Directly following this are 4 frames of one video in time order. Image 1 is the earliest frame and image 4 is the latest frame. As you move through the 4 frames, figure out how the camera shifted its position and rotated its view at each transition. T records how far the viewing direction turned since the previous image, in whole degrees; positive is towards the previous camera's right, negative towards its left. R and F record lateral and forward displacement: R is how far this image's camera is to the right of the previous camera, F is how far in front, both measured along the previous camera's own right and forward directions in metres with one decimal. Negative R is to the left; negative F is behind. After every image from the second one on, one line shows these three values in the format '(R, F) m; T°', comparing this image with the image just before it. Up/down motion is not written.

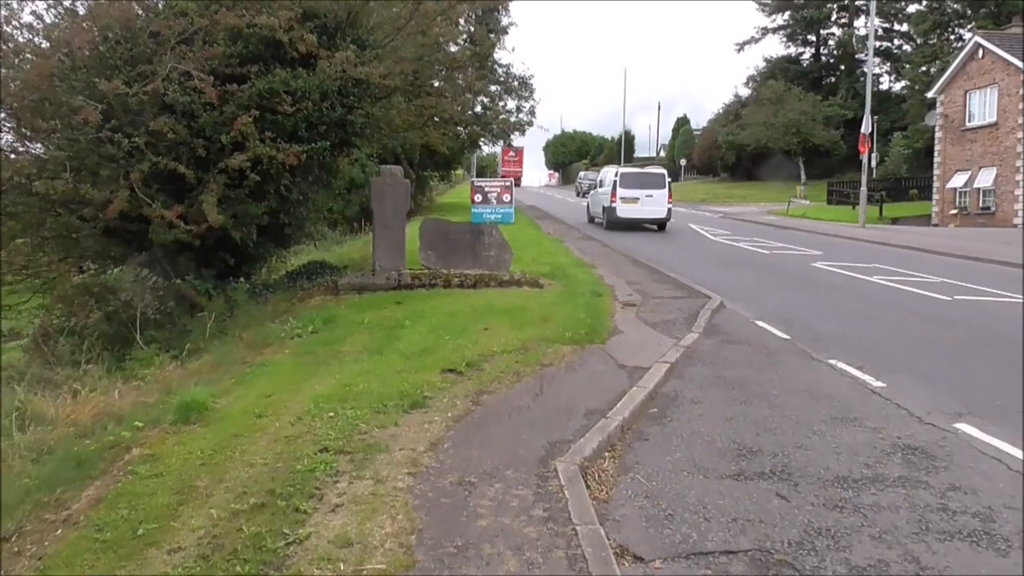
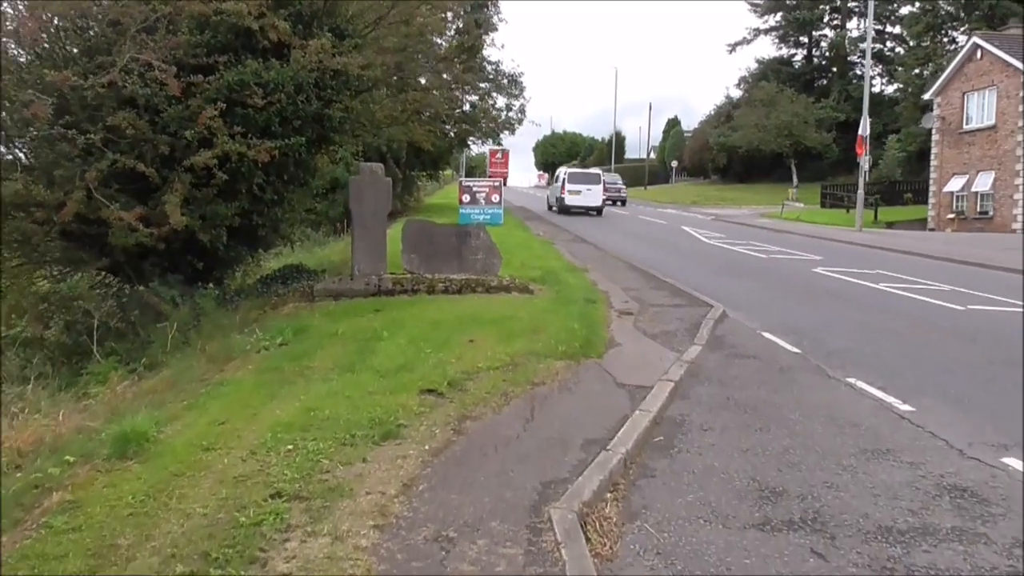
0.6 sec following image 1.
(0.0, +0.7) m; +1°
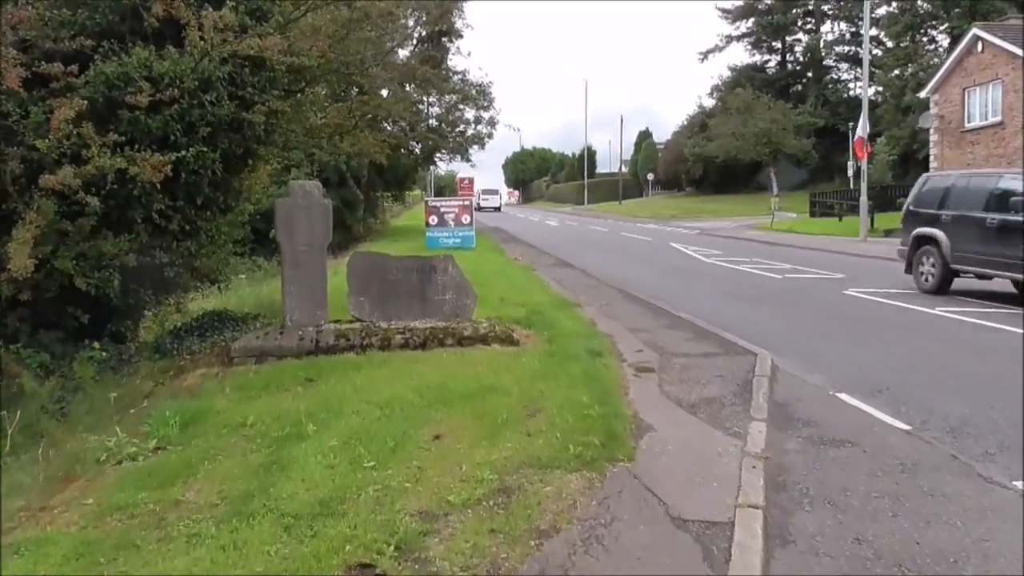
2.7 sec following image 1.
(-0.1, +2.6) m; +2°
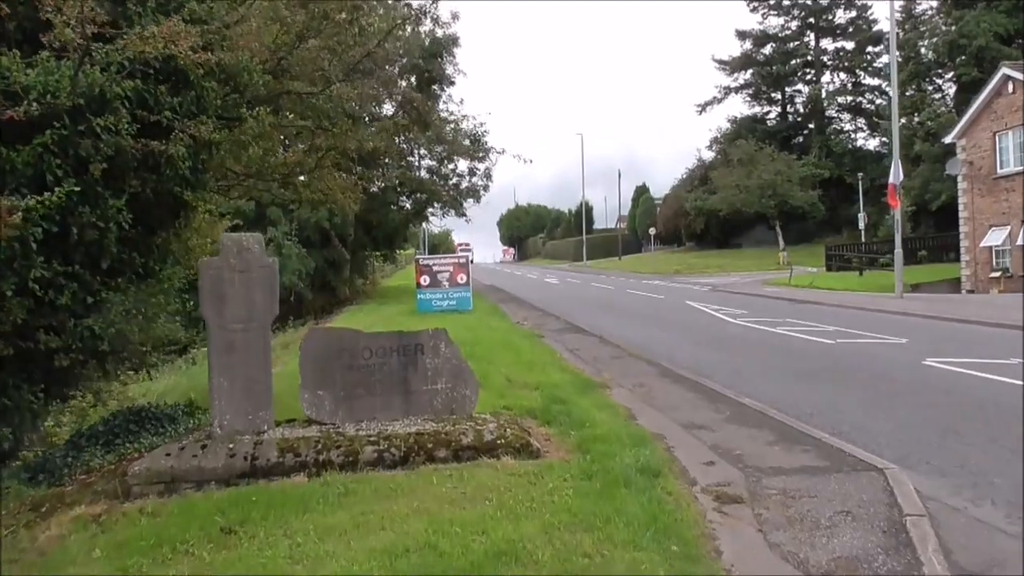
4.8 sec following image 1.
(-0.2, +2.4) m; 0°
